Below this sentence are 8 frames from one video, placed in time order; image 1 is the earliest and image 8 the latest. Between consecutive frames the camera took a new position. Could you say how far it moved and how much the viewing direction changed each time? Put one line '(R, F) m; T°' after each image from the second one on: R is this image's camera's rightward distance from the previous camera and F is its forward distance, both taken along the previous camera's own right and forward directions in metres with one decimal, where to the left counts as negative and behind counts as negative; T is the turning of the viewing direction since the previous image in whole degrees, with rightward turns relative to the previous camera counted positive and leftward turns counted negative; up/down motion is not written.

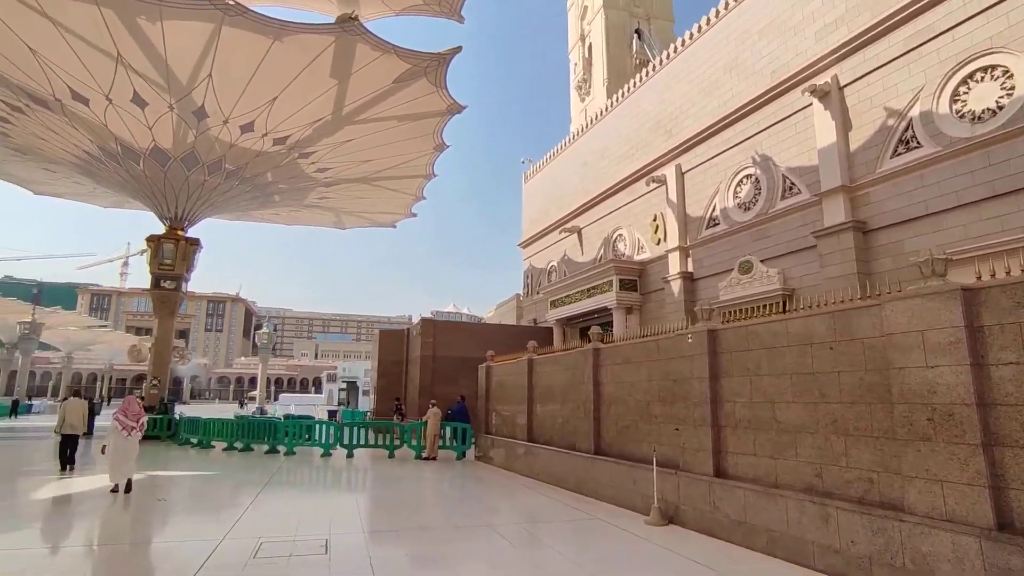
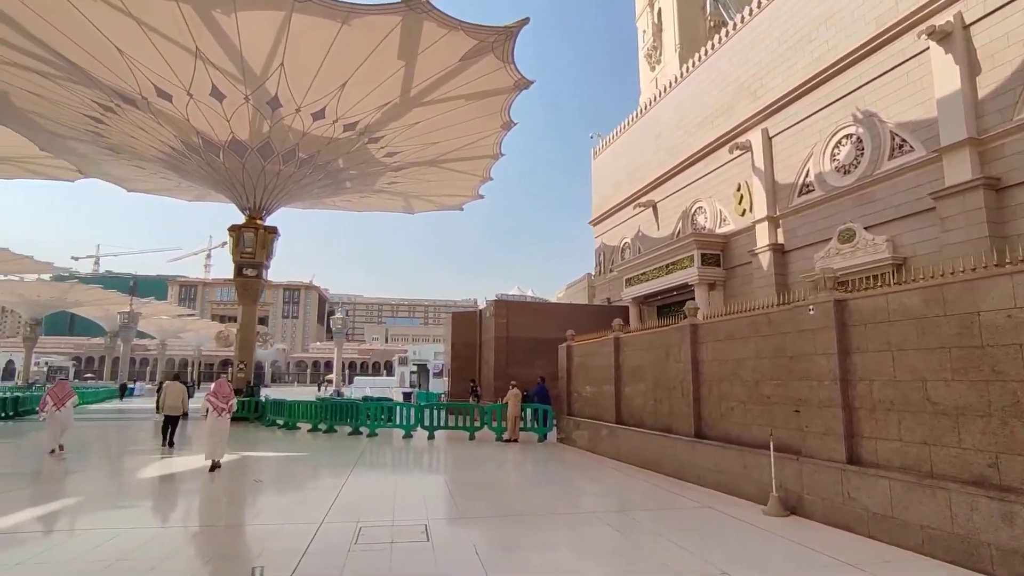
(-0.2, +0.3) m; -6°
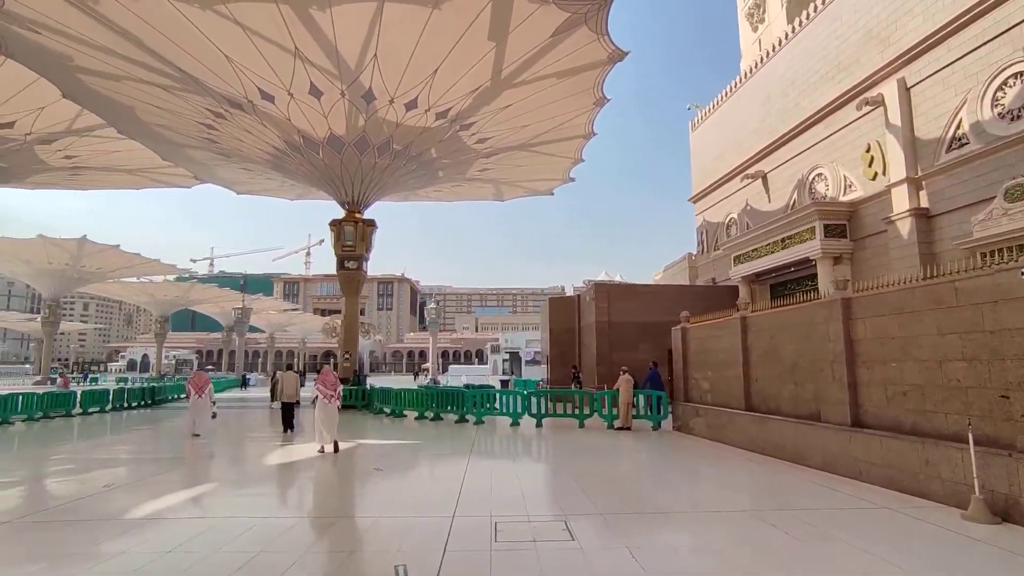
(-0.3, +0.3) m; -8°
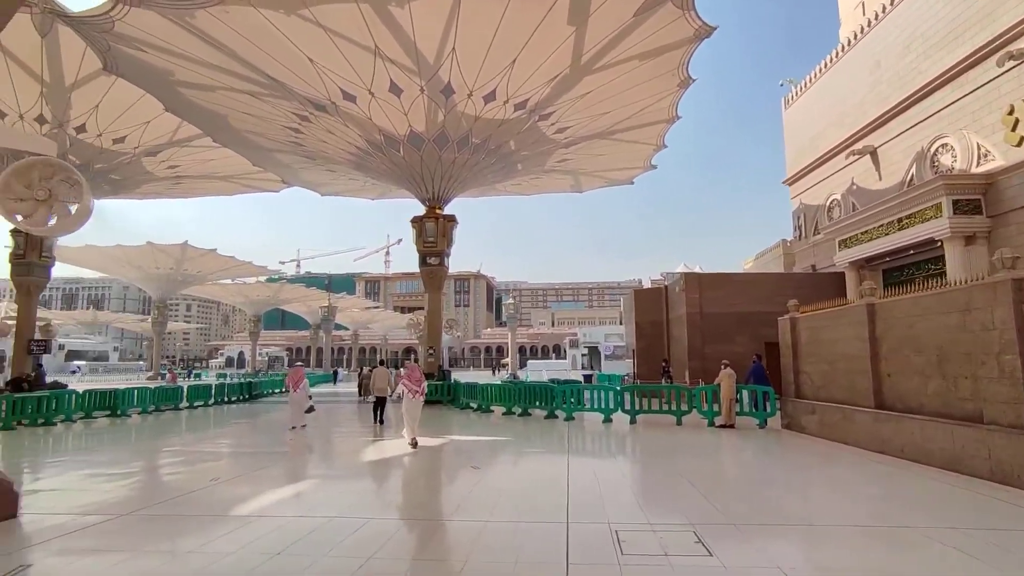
(-0.2, +0.3) m; -7°
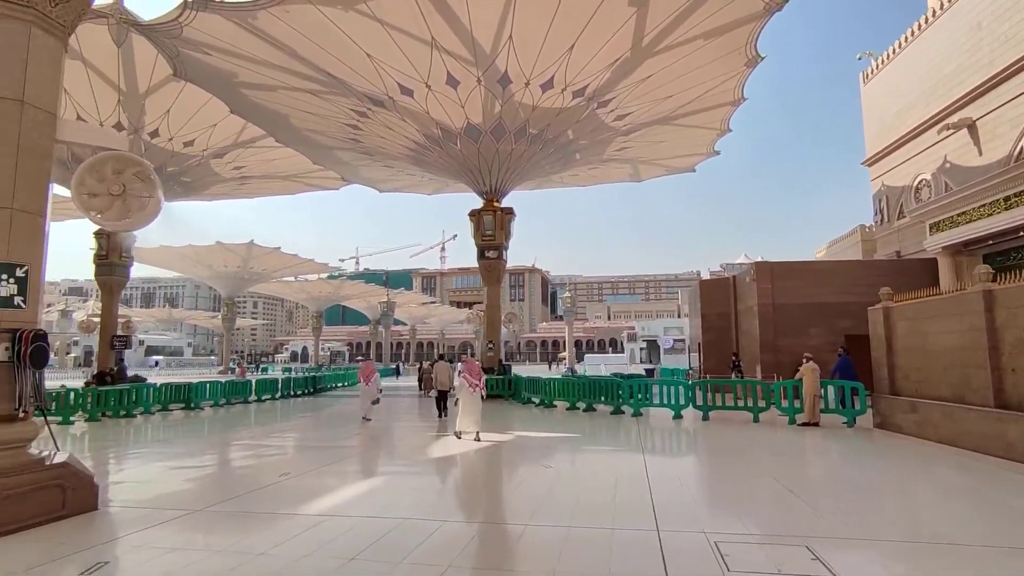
(-0.1, +0.3) m; -5°
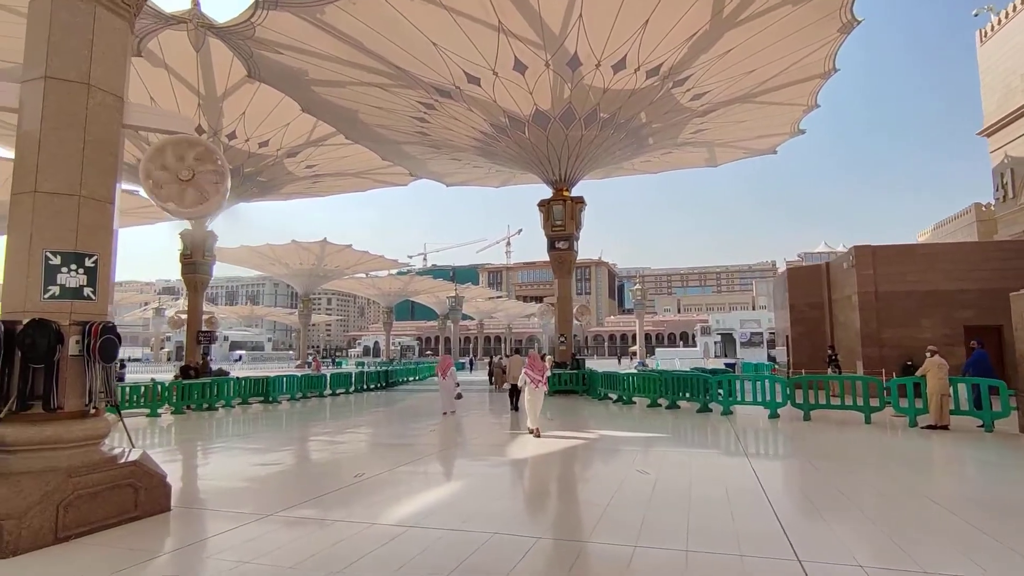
(-0.2, +0.4) m; -6°
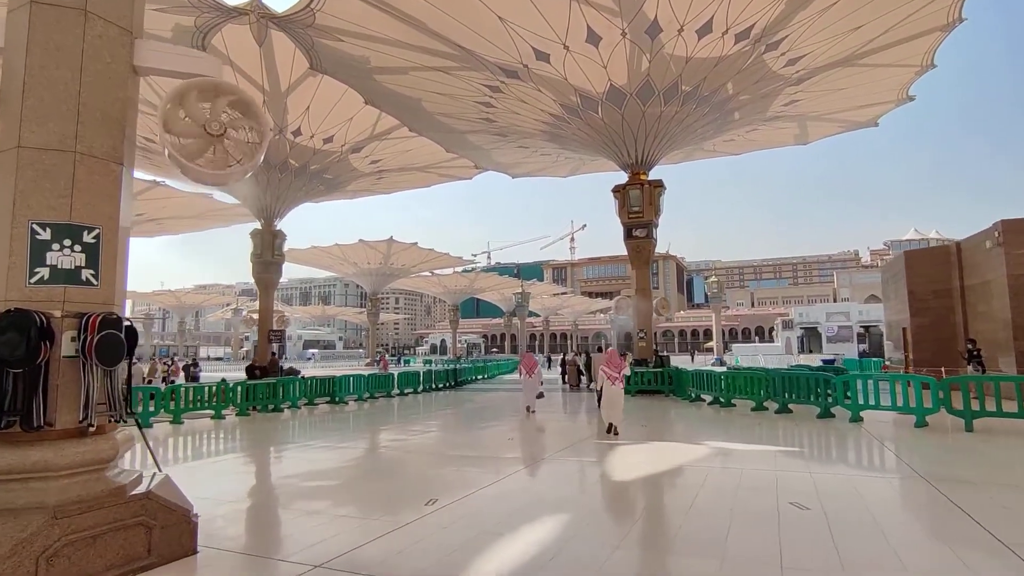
(-0.3, +1.0) m; -6°
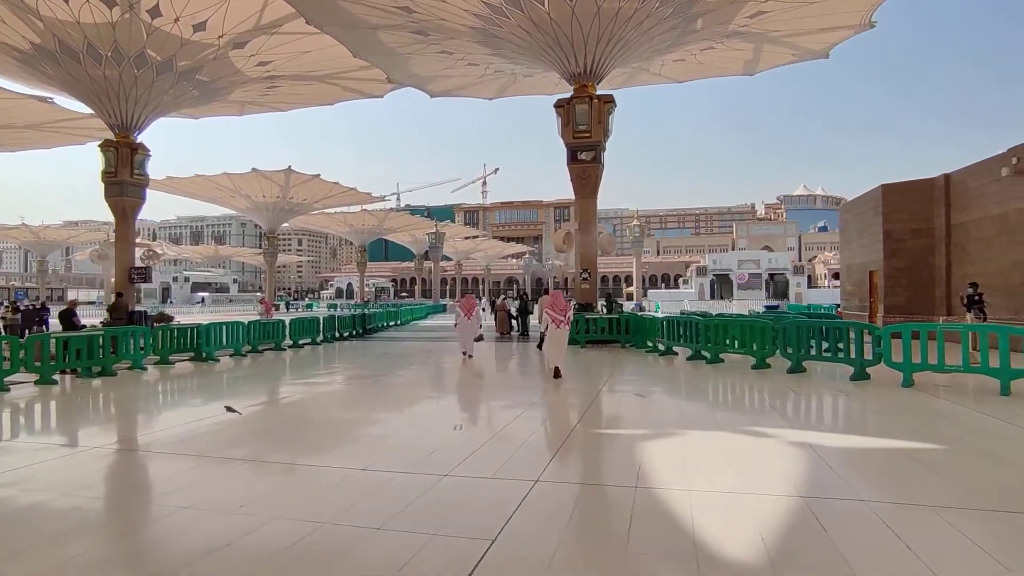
(-0.3, +2.4) m; +9°
